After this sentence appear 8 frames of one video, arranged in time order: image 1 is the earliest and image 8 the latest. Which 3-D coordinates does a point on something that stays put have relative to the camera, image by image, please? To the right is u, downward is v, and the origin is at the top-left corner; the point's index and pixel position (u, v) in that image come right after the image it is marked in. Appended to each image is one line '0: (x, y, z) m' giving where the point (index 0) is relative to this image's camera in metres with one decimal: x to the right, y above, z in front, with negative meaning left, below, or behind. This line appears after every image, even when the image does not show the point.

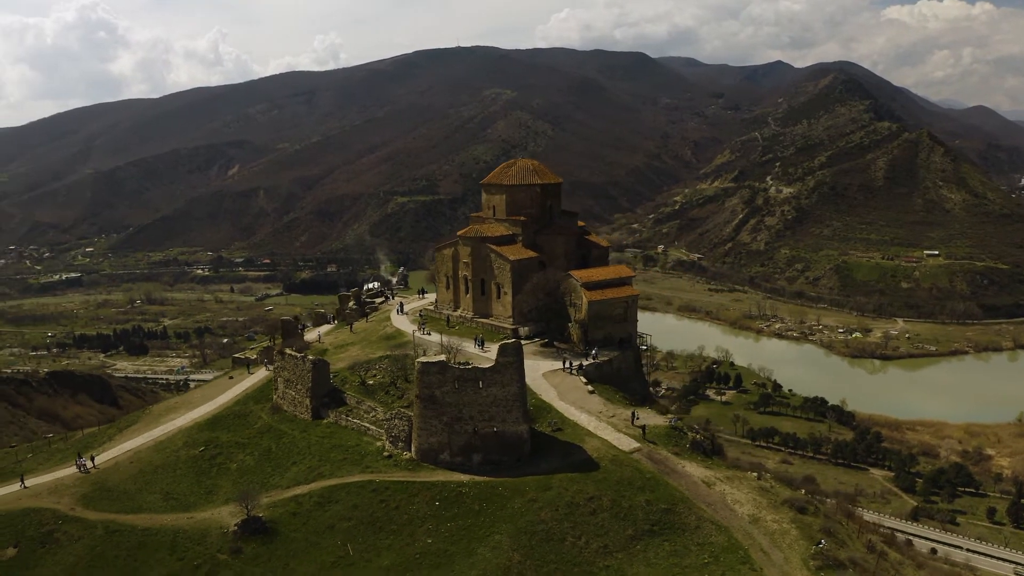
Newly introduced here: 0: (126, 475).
0: (-9.7, -4.8, +17.8) m
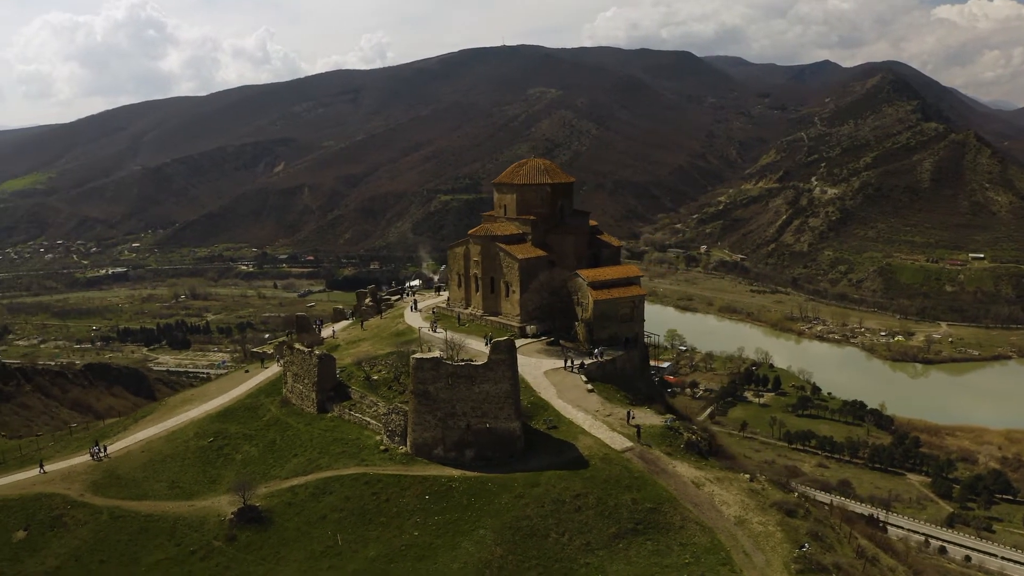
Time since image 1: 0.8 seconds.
0: (-9.8, -4.6, +18.4) m
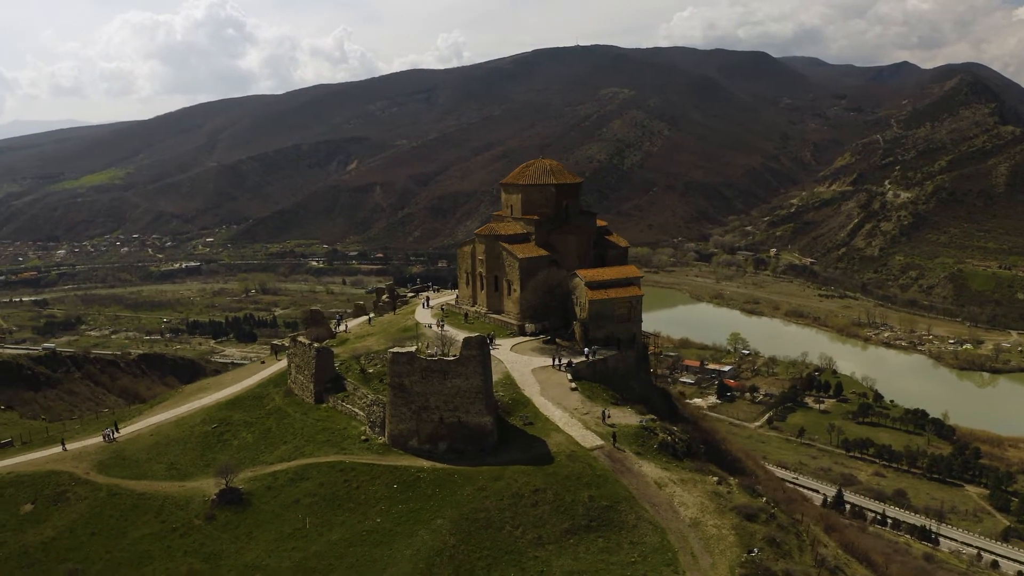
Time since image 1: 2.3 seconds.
0: (-10.2, -4.4, +19.5) m
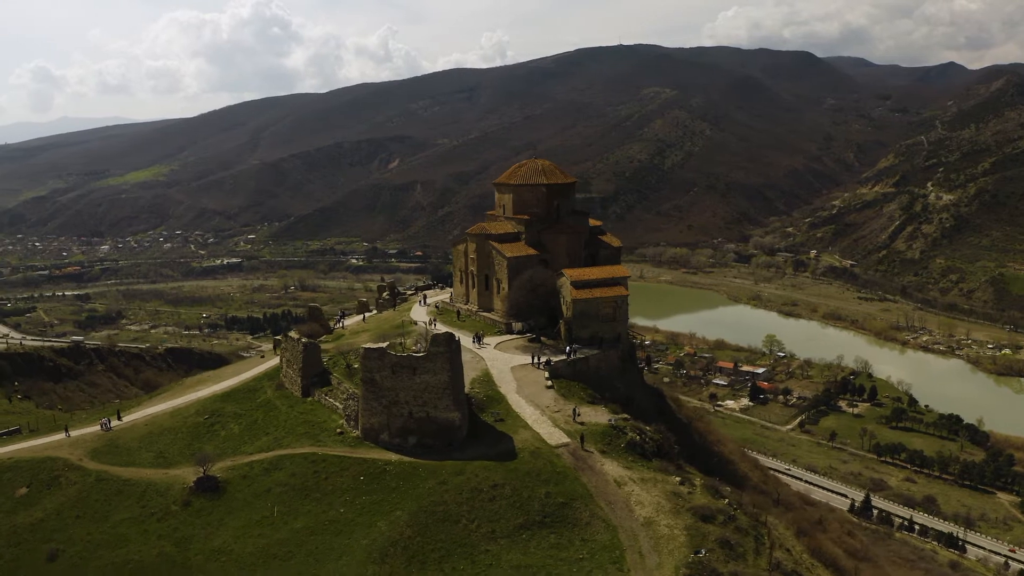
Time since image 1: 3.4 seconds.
0: (-10.8, -4.3, +20.3) m
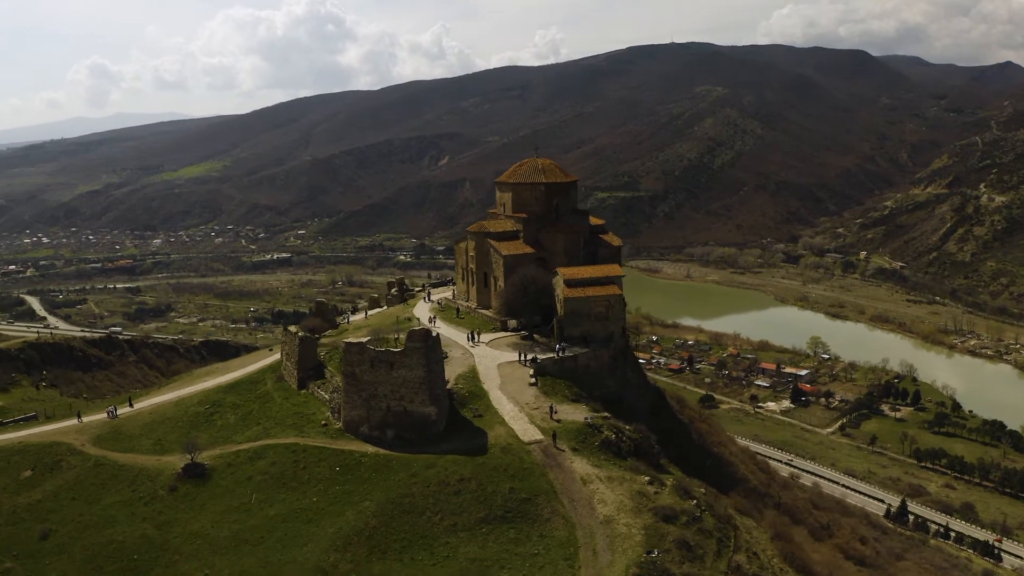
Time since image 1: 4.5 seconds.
0: (-11.2, -4.1, +21.2) m
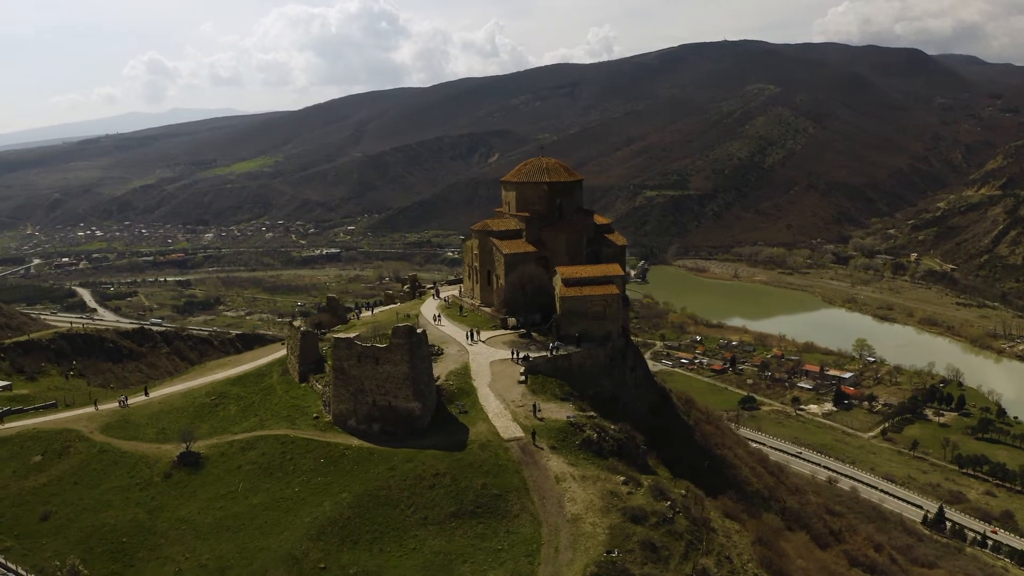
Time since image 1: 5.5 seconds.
0: (-11.4, -3.9, +22.0) m
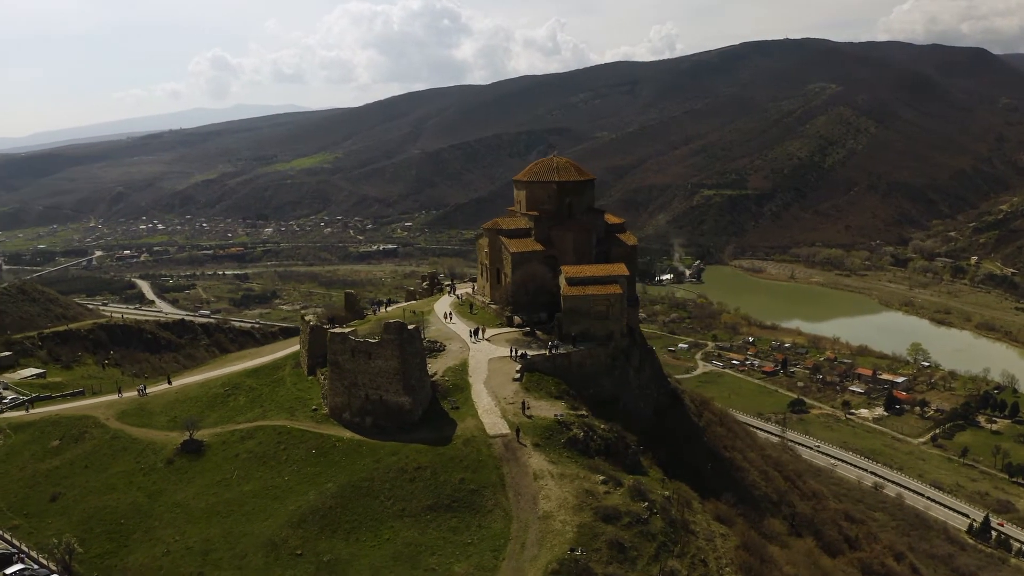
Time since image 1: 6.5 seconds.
0: (-11.4, -3.7, +22.9) m
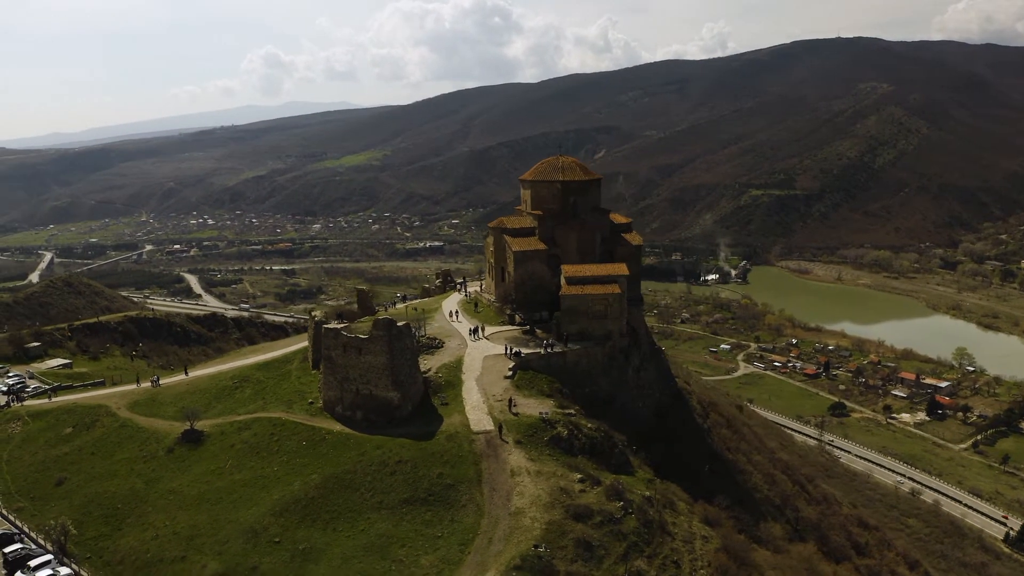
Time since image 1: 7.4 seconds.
0: (-11.4, -3.5, +23.7) m
